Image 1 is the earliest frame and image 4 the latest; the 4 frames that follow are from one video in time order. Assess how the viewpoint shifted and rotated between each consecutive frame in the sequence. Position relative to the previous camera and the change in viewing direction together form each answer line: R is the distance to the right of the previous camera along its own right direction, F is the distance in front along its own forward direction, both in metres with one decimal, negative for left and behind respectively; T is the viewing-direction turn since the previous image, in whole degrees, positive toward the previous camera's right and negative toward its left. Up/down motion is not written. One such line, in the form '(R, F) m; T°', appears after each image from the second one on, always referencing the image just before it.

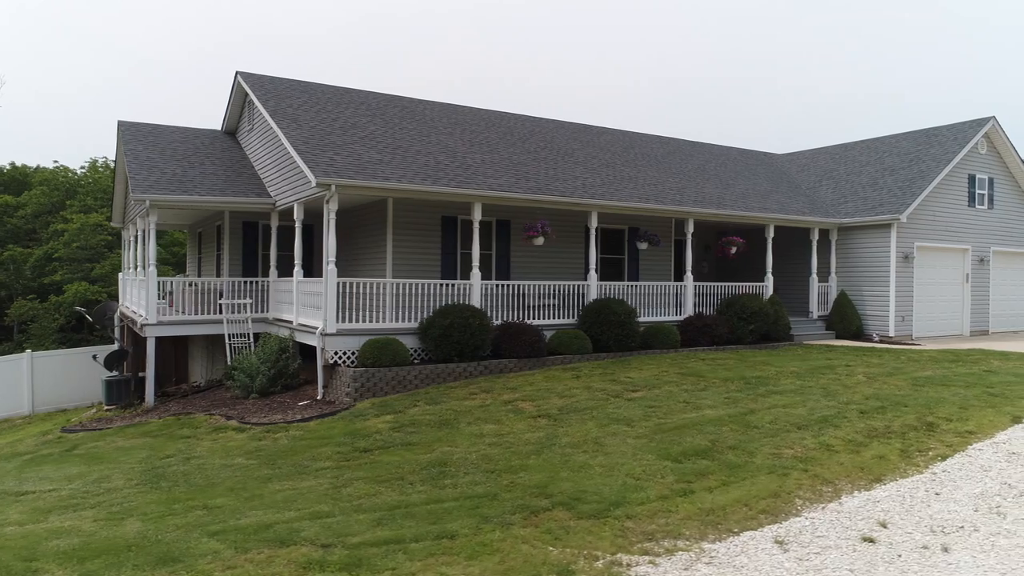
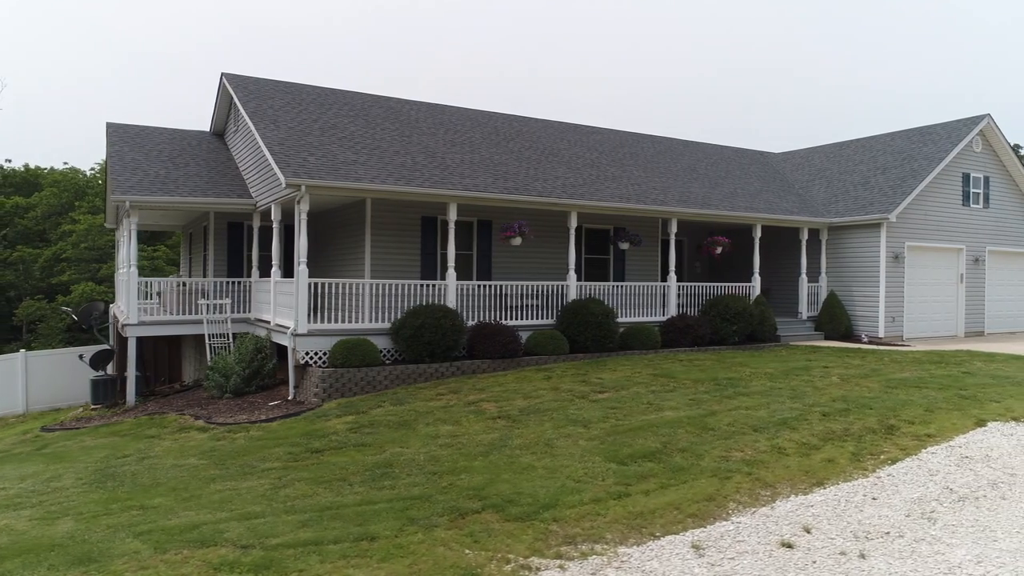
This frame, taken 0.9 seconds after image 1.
(+0.7, +0.1) m; -1°
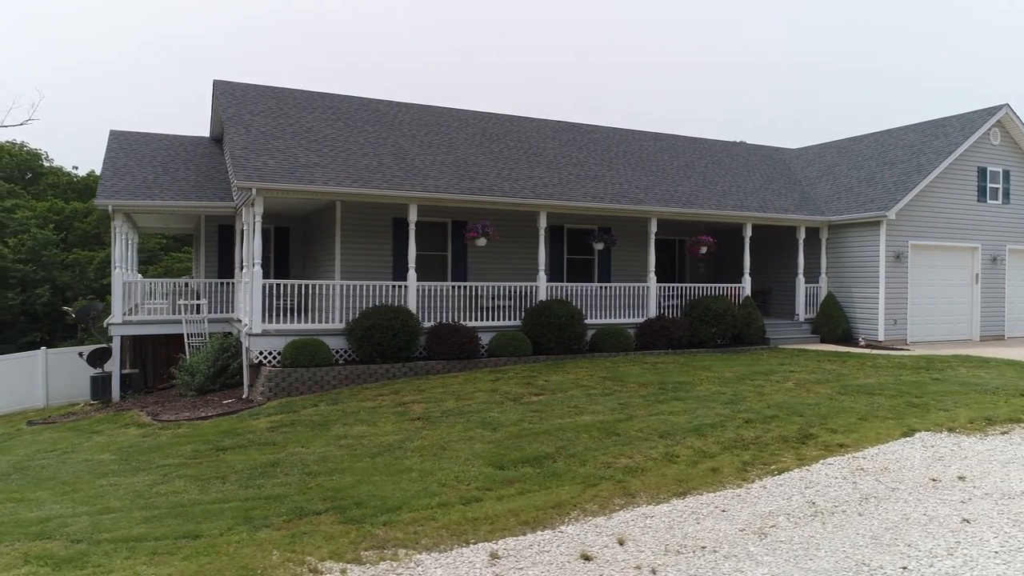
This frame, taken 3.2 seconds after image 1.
(+1.8, +0.2) m; -5°
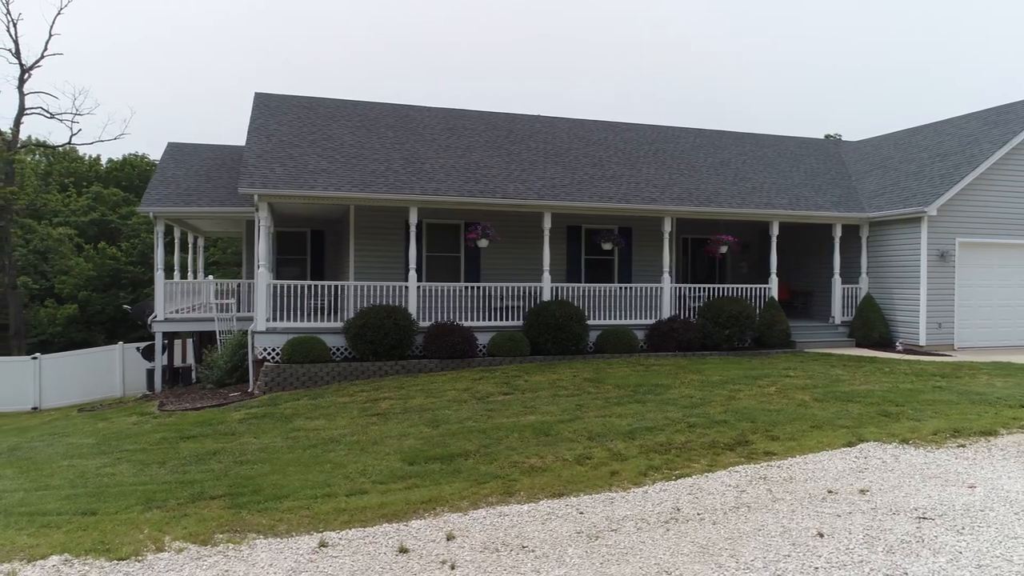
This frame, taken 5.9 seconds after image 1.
(+2.0, 0.0) m; -8°
